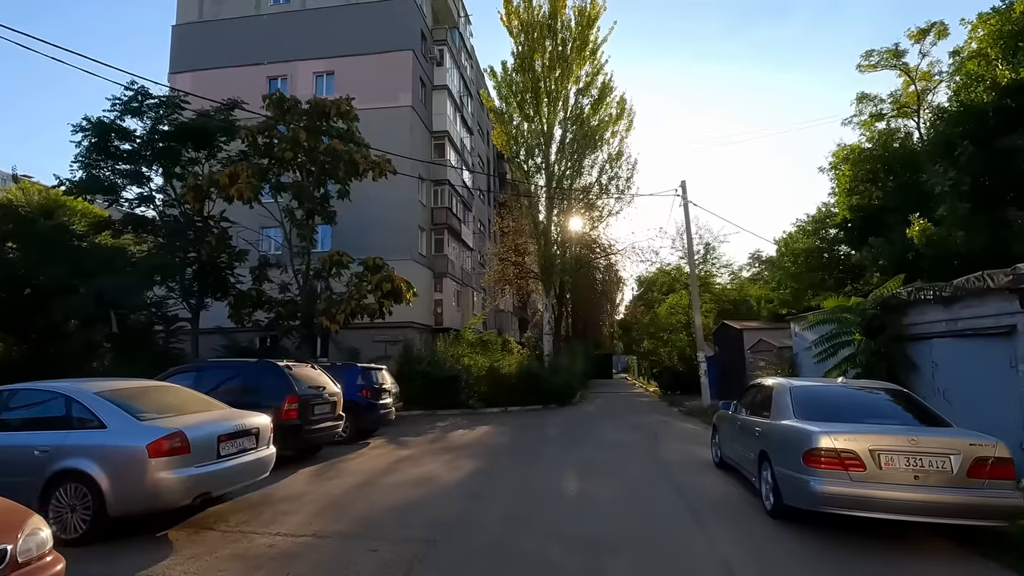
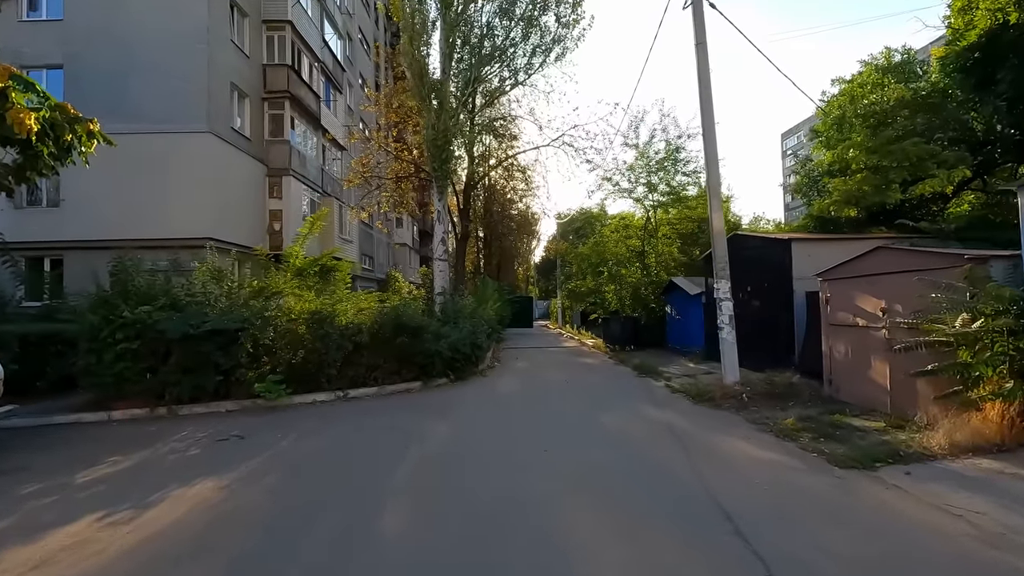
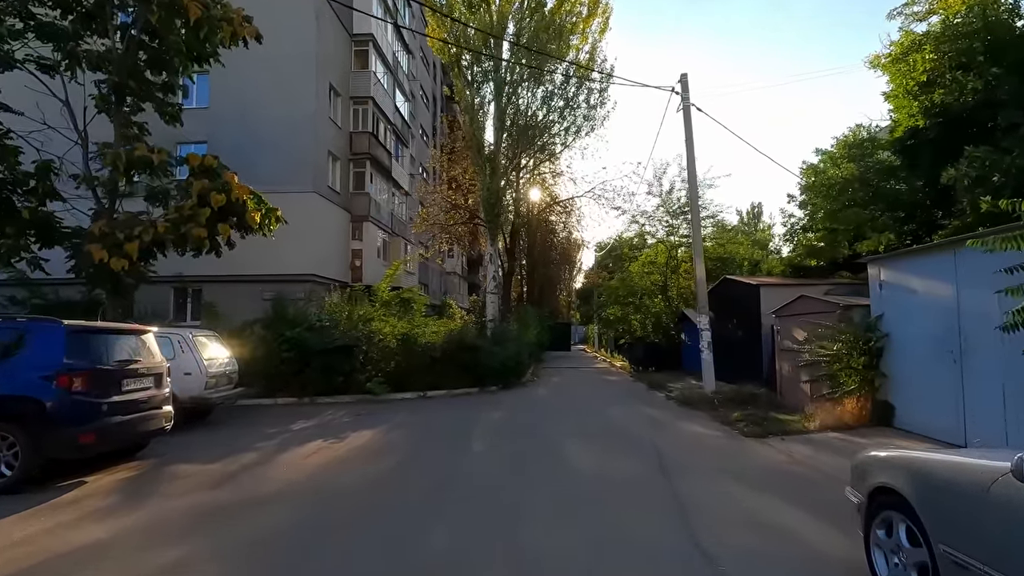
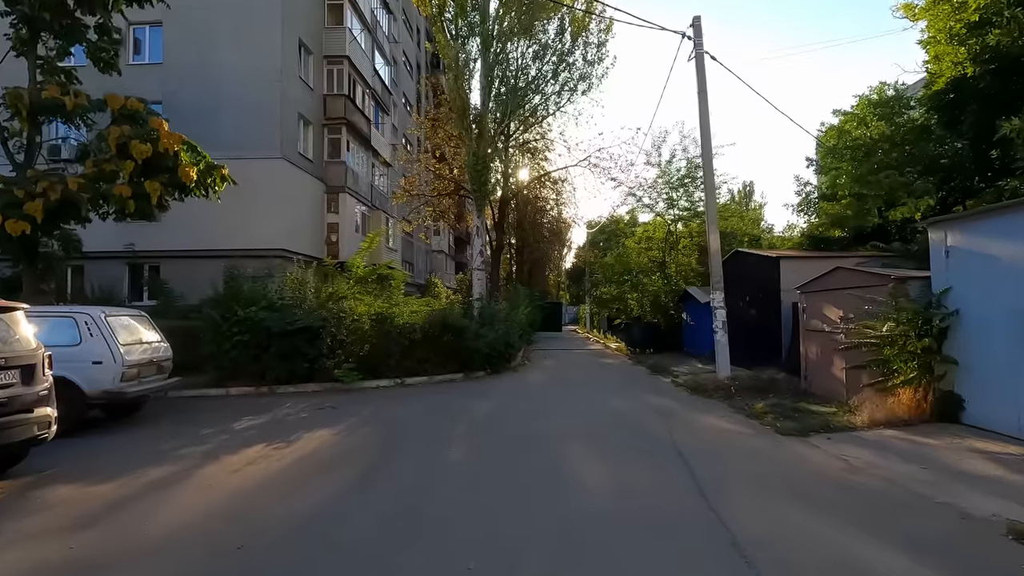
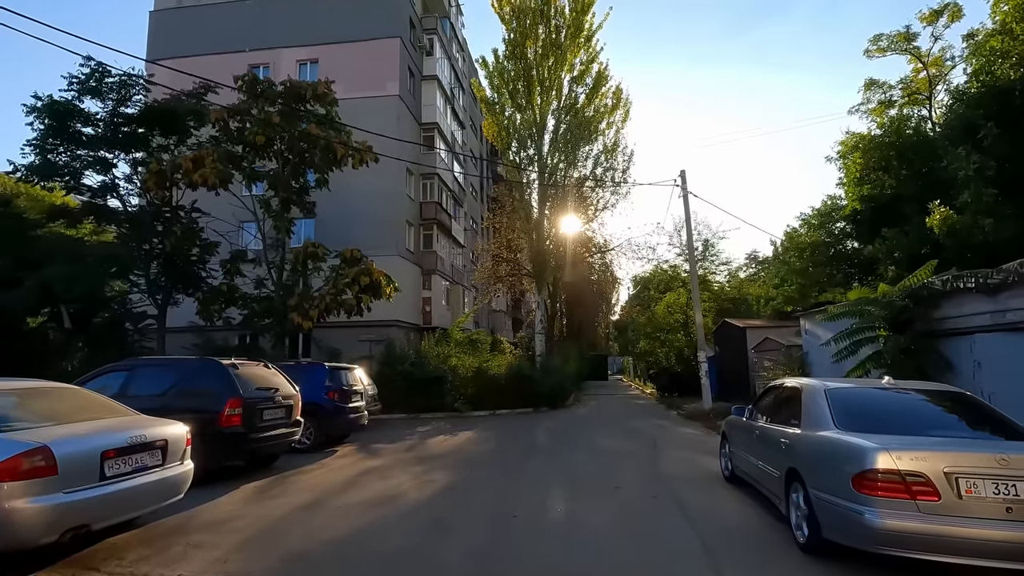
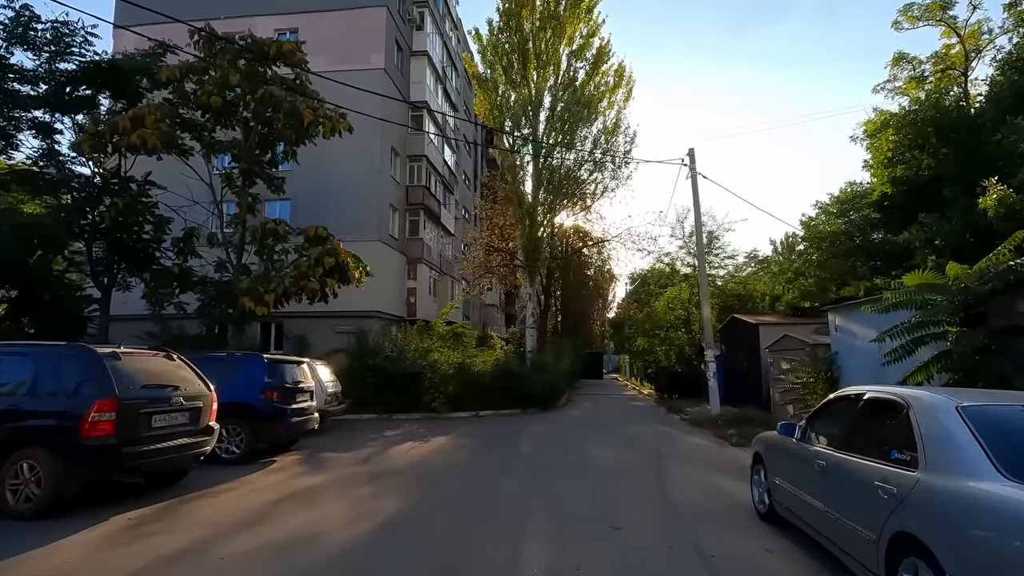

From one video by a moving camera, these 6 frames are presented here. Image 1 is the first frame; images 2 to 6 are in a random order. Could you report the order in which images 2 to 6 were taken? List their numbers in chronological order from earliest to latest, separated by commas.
5, 6, 3, 4, 2
